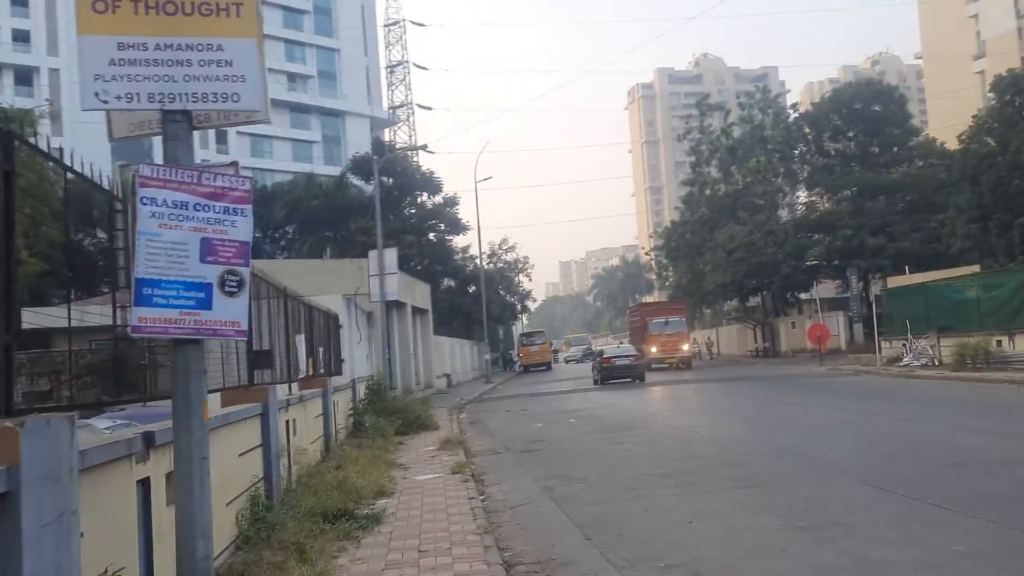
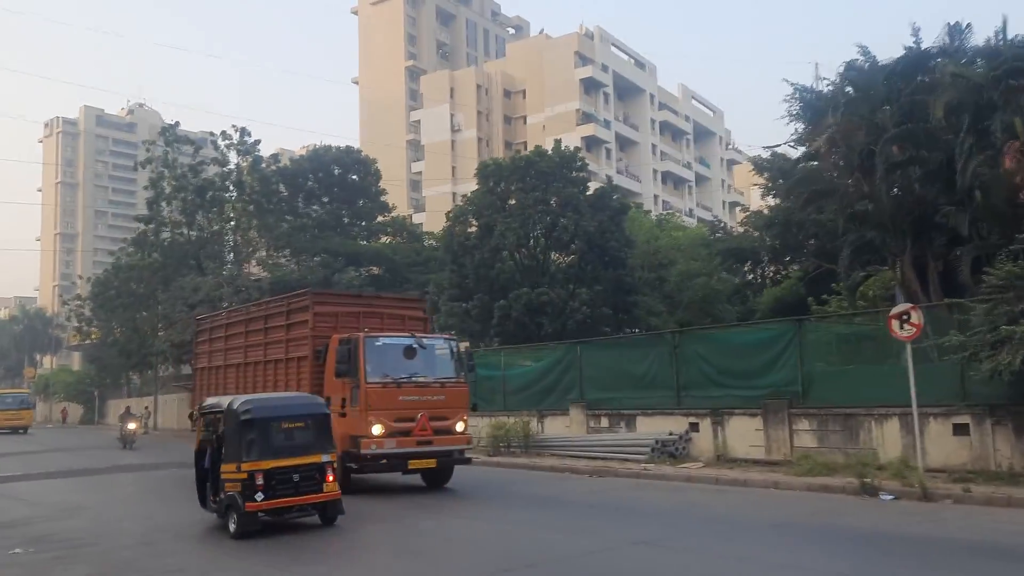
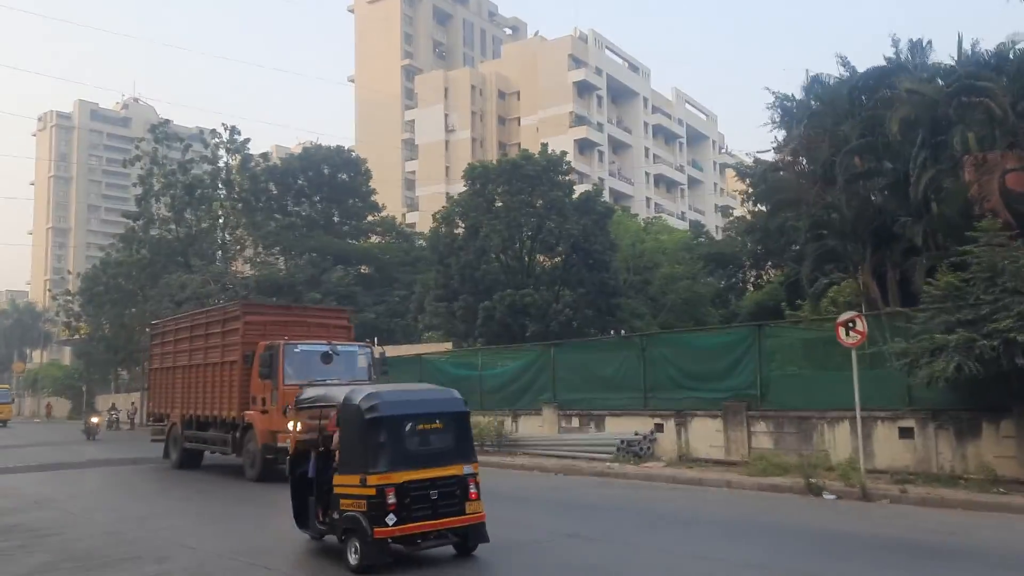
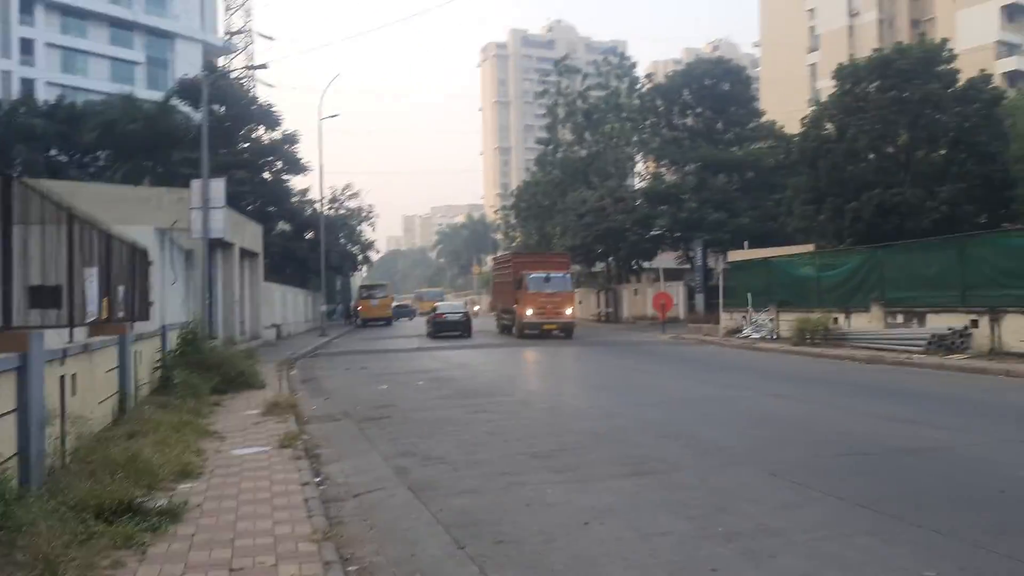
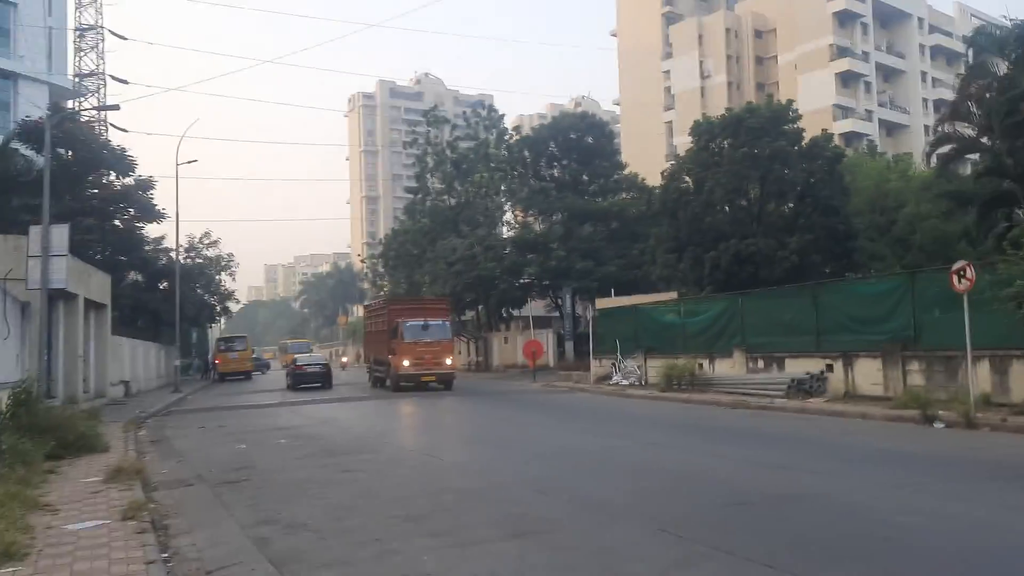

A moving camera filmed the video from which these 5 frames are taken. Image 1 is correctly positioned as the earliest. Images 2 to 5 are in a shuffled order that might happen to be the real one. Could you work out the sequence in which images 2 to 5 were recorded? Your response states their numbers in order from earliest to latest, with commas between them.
4, 5, 3, 2
